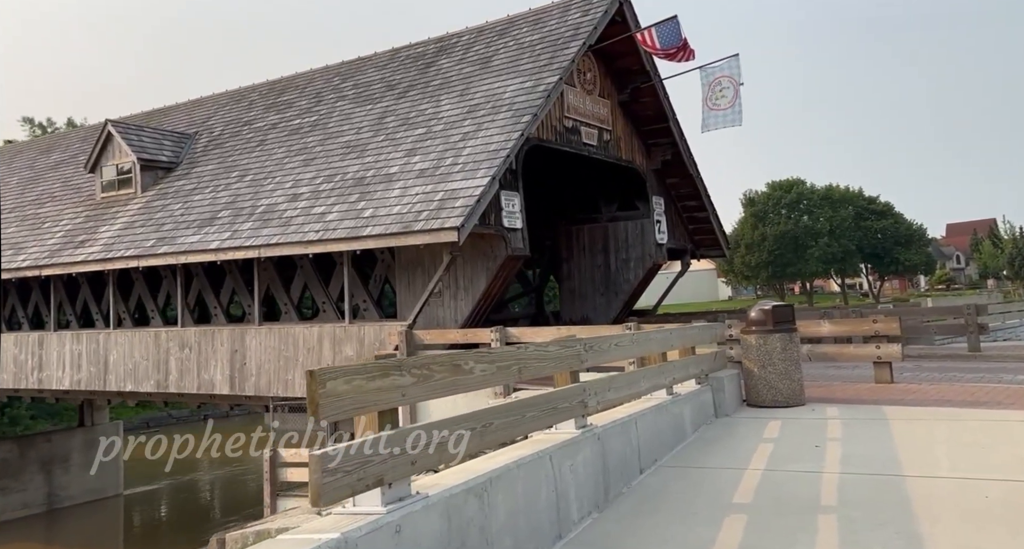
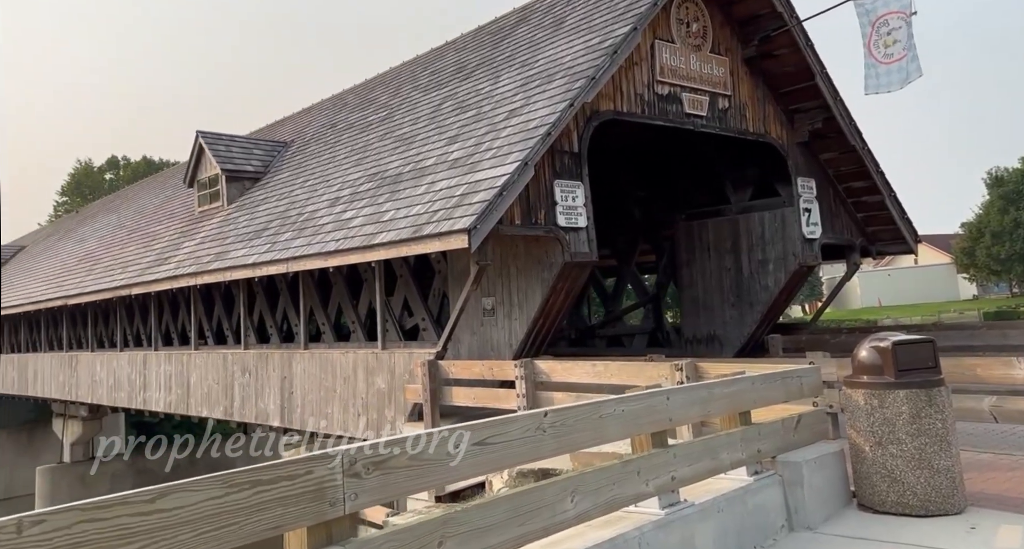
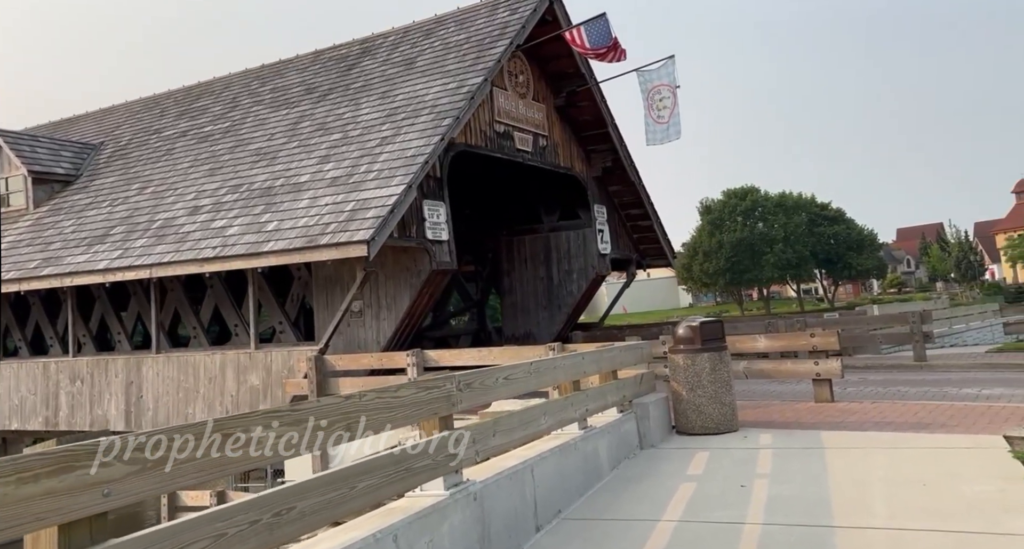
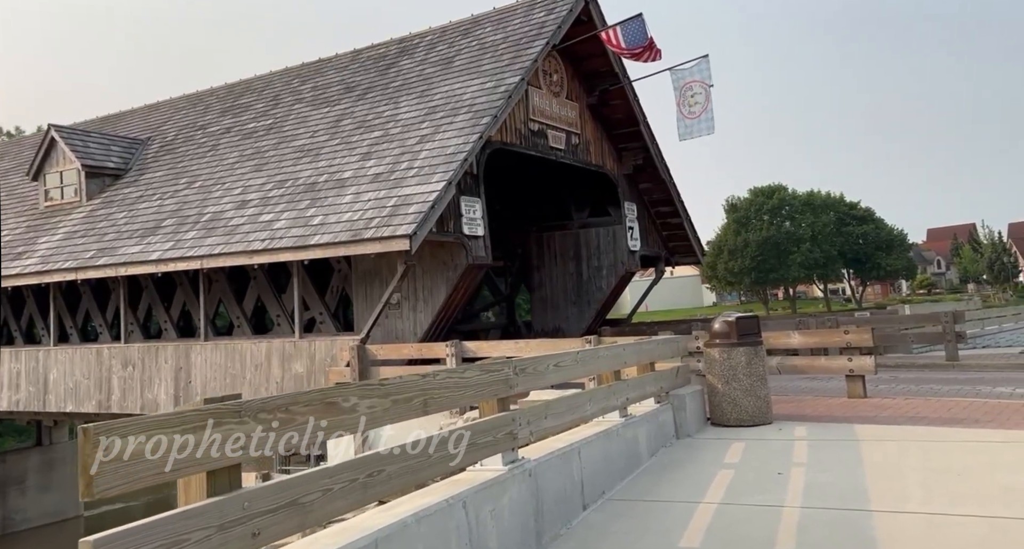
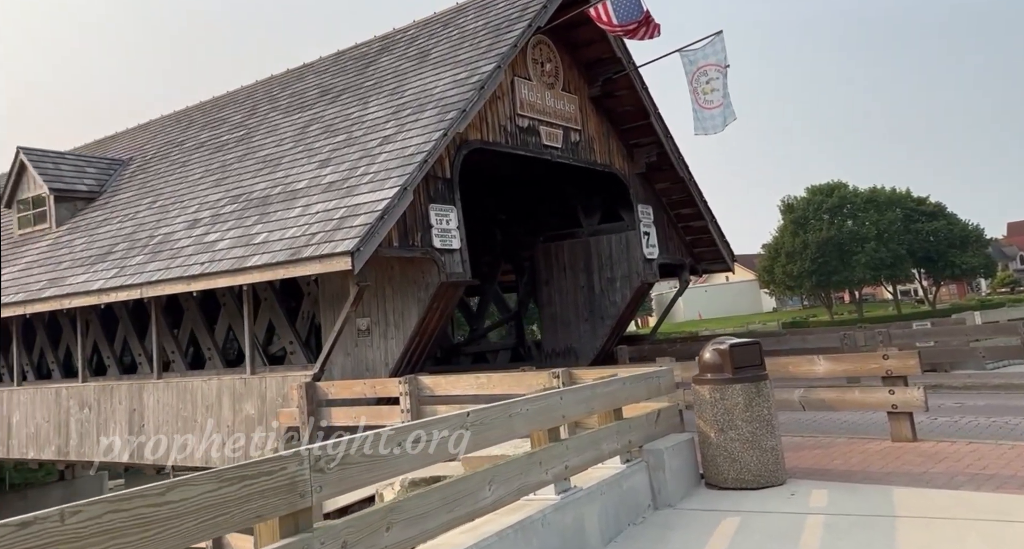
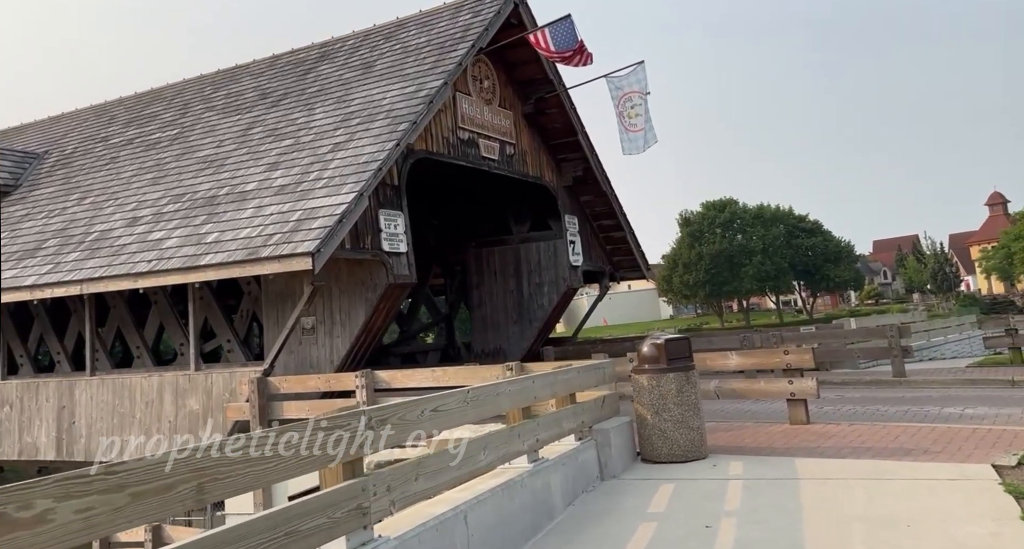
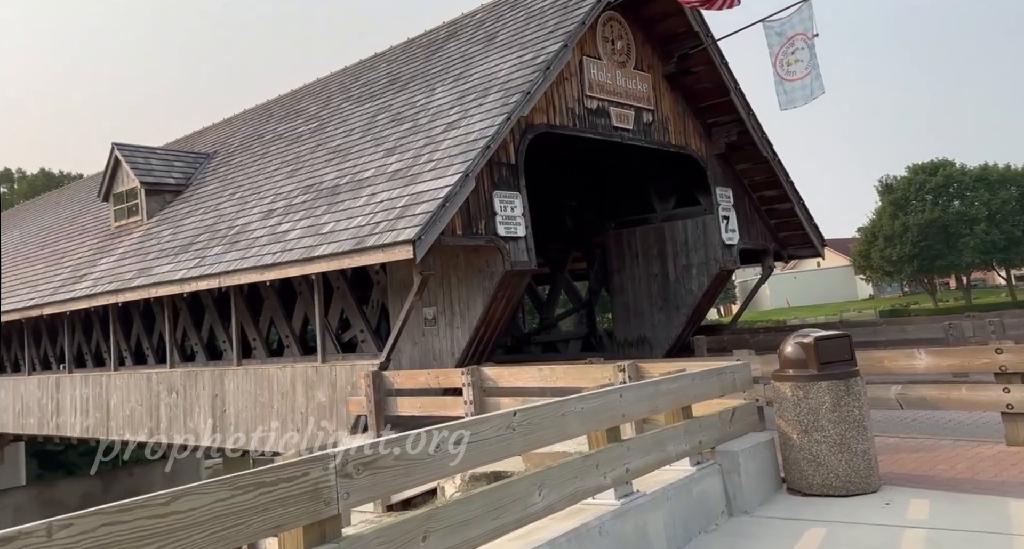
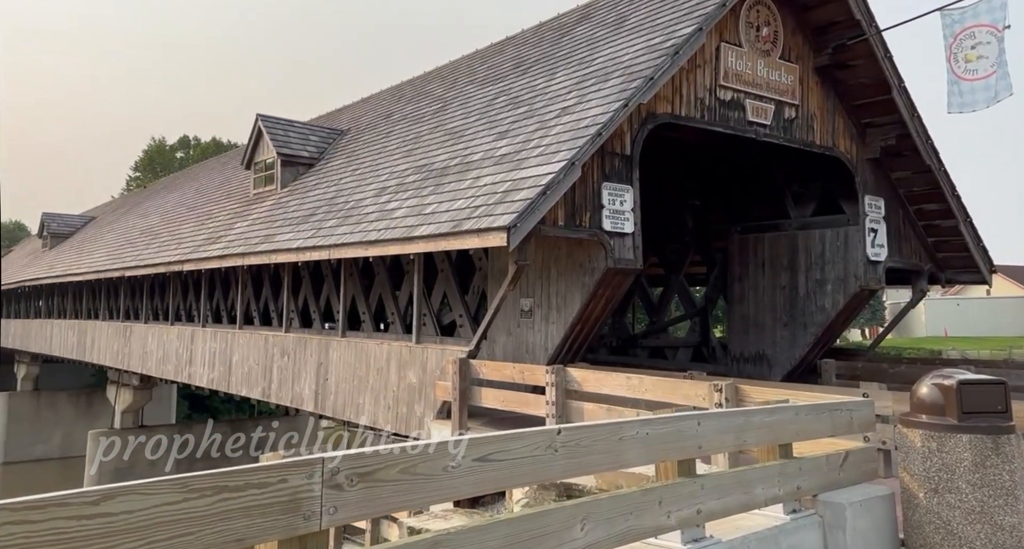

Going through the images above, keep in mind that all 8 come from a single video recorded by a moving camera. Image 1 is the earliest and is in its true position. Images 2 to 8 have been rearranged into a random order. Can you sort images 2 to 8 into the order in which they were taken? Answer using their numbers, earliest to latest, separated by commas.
4, 3, 6, 5, 7, 2, 8
